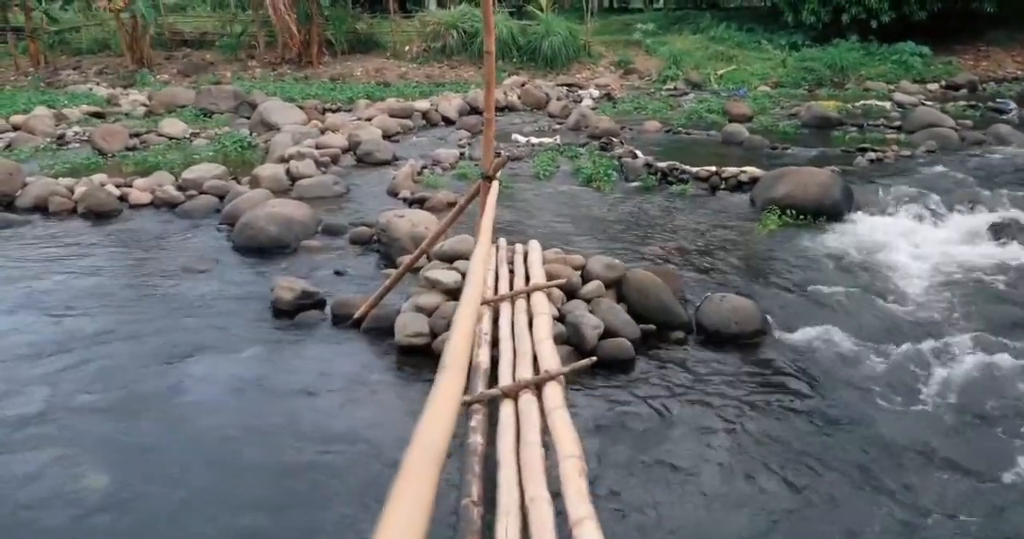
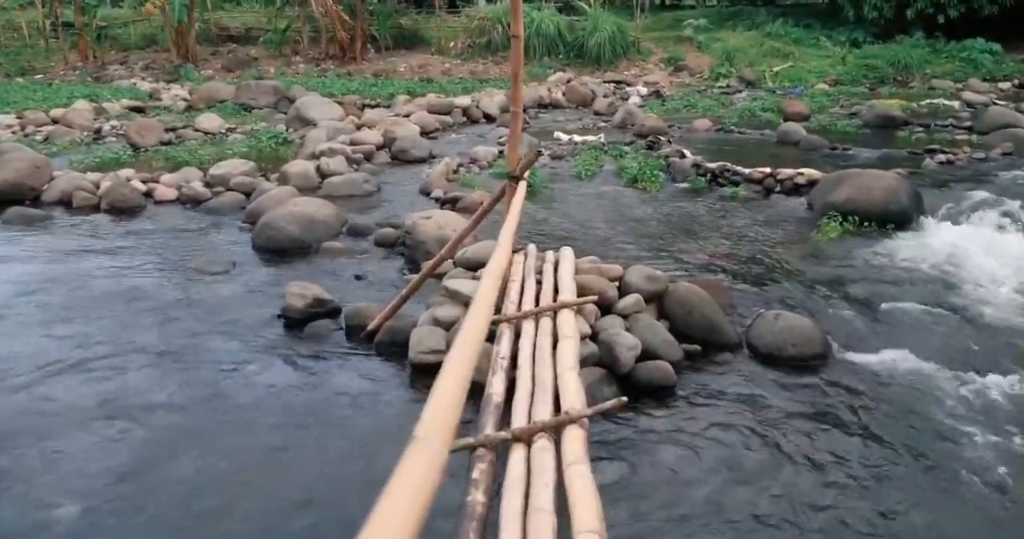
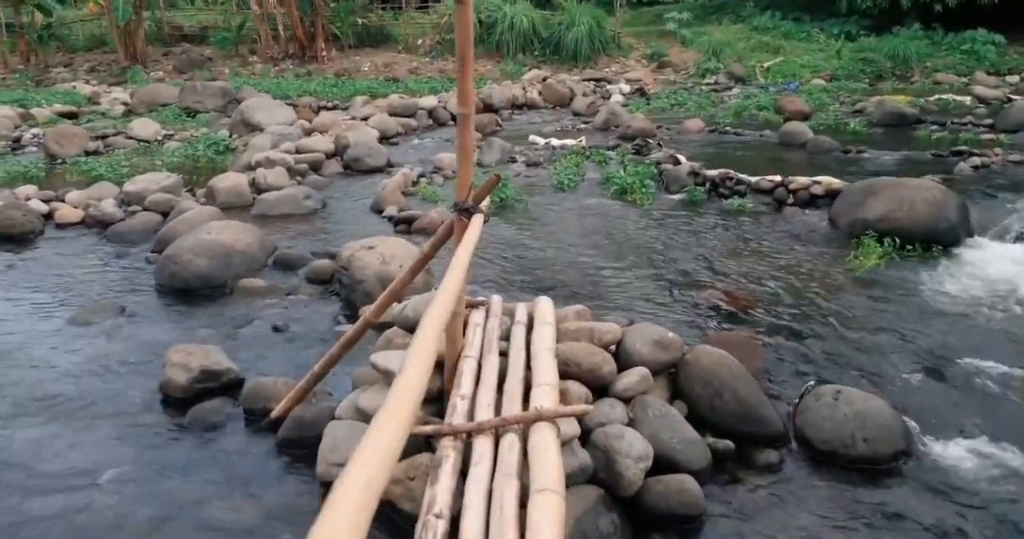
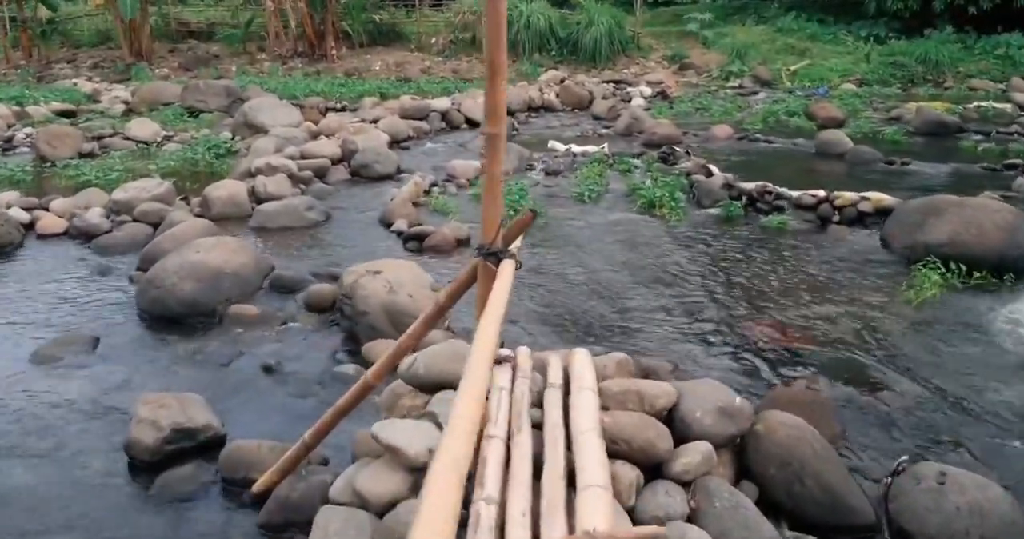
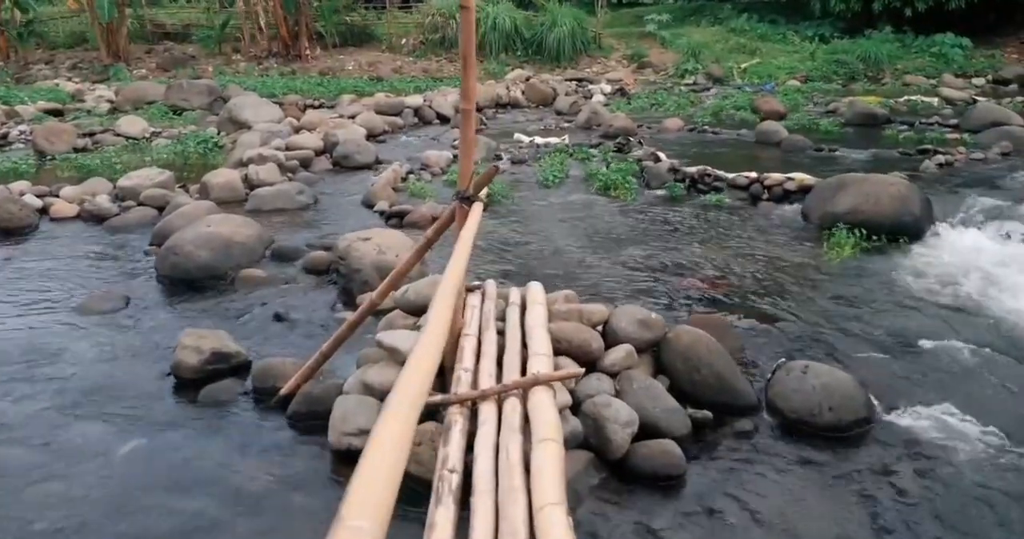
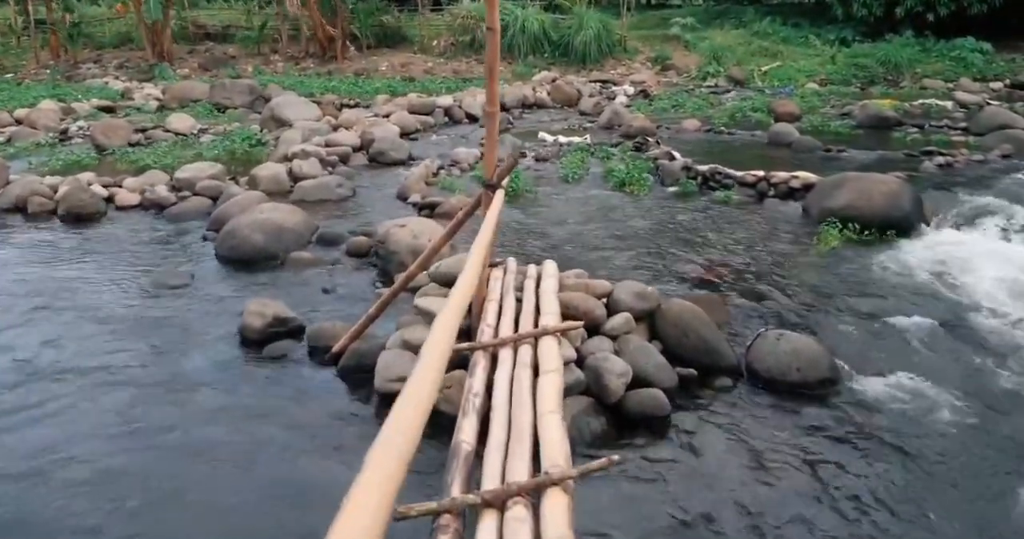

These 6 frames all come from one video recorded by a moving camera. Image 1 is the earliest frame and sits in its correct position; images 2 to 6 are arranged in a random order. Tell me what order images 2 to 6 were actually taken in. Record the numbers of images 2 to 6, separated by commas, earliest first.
2, 6, 5, 3, 4
